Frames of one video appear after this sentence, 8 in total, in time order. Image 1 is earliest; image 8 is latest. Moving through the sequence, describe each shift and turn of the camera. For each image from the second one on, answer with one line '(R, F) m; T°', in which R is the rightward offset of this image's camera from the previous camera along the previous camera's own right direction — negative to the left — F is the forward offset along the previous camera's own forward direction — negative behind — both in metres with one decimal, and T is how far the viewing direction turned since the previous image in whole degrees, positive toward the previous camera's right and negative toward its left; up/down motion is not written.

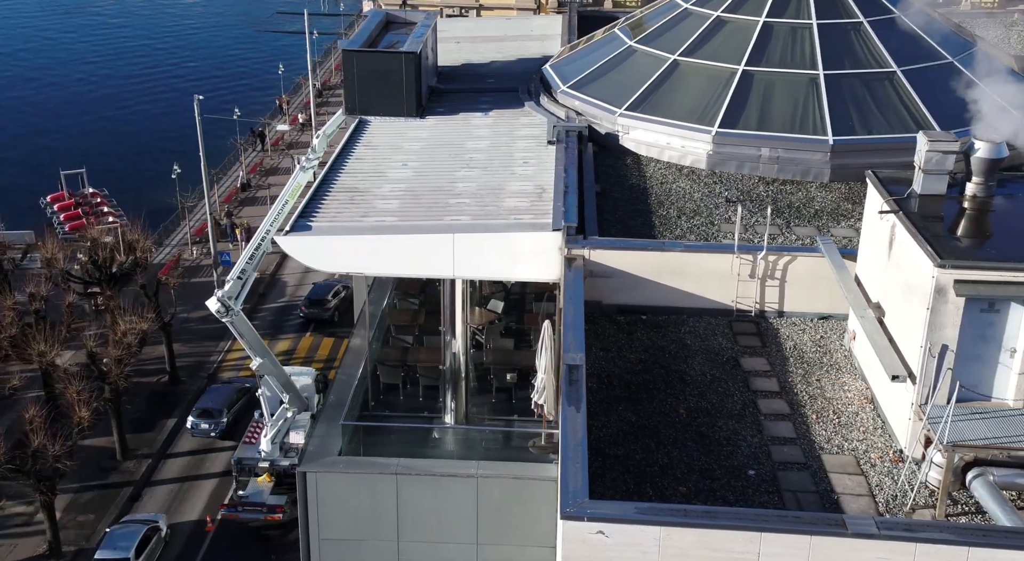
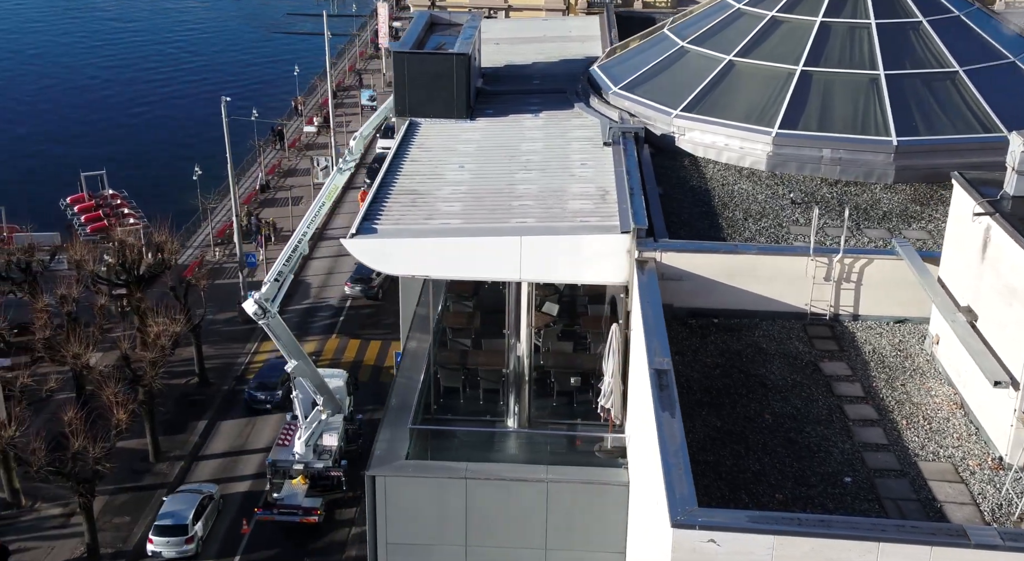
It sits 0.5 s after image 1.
(-0.9, +0.1) m; 0°
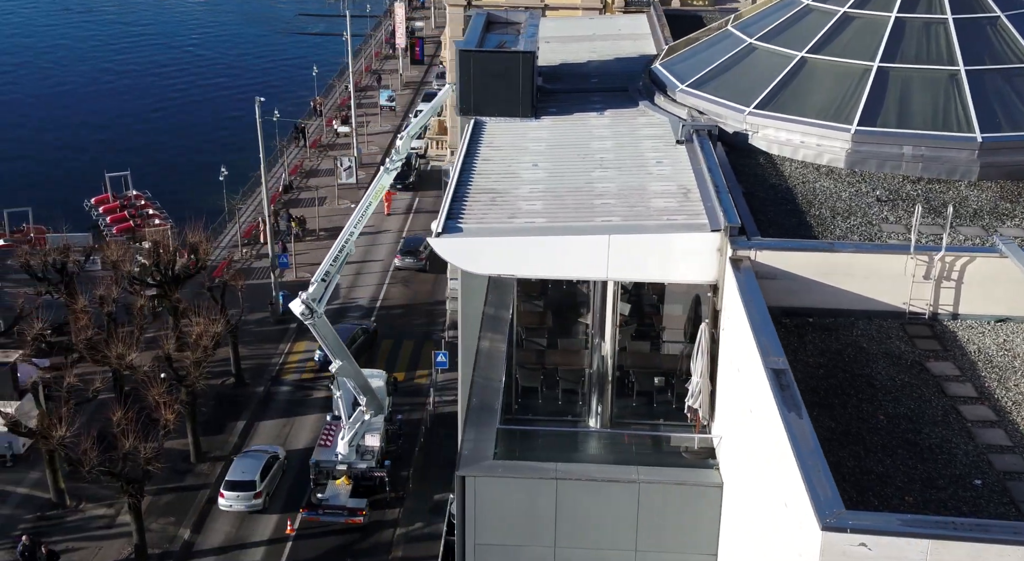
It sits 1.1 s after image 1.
(-1.2, +0.2) m; 0°
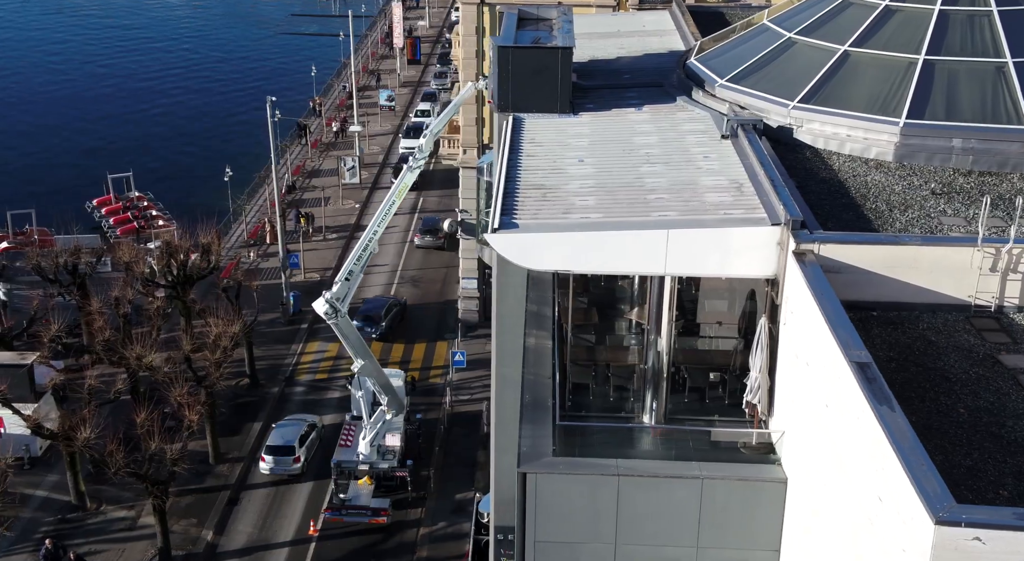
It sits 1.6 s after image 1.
(-1.0, +0.1) m; 0°
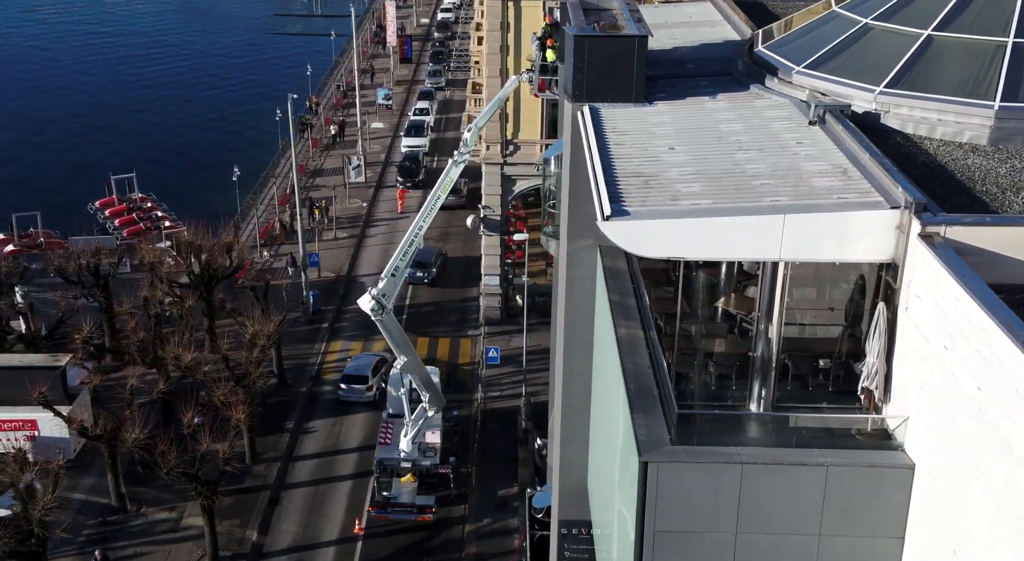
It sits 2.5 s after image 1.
(-2.0, +0.3) m; +1°
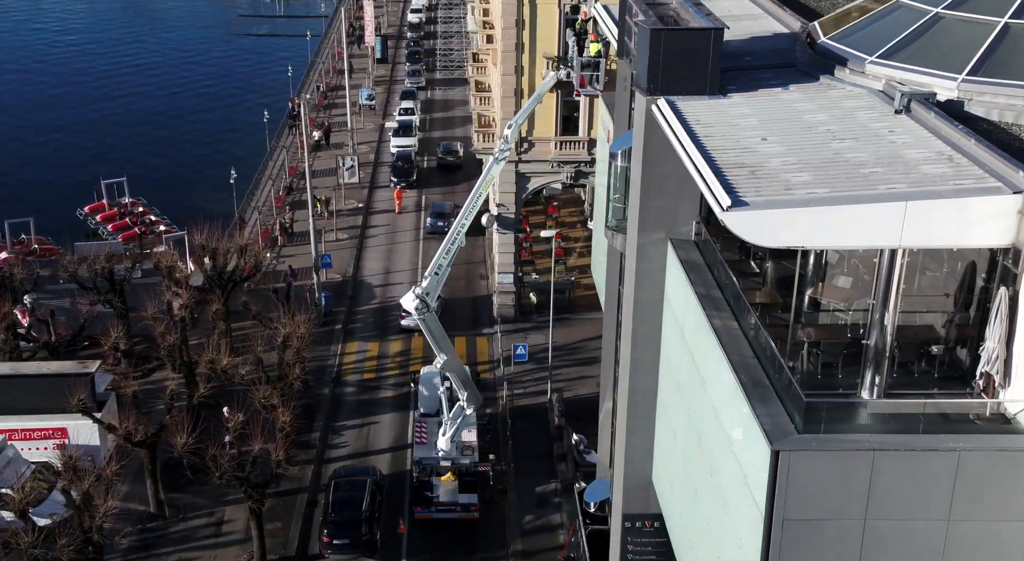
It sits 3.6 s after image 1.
(-2.4, +0.1) m; +2°
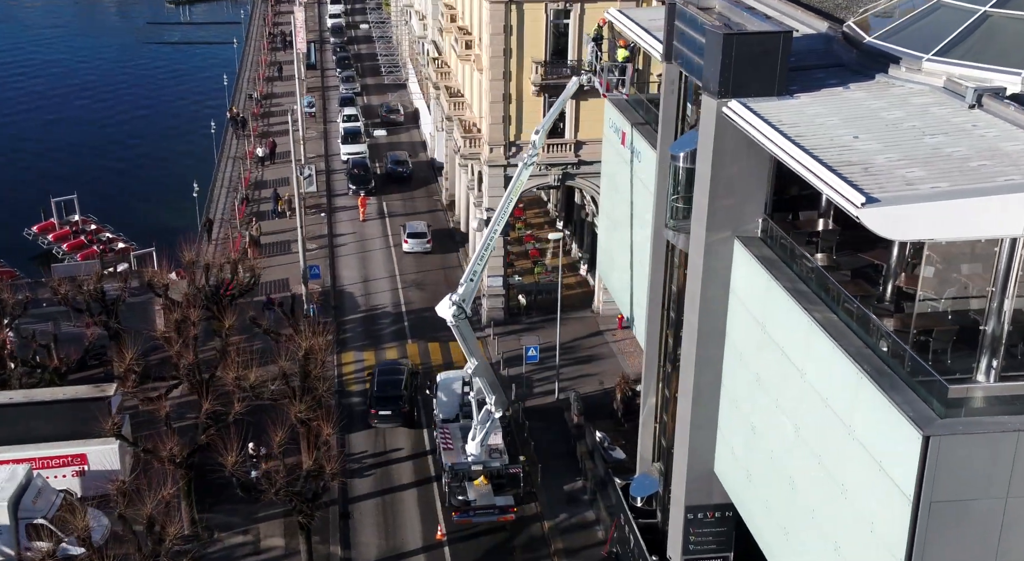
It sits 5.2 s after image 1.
(-3.6, -0.4) m; +4°
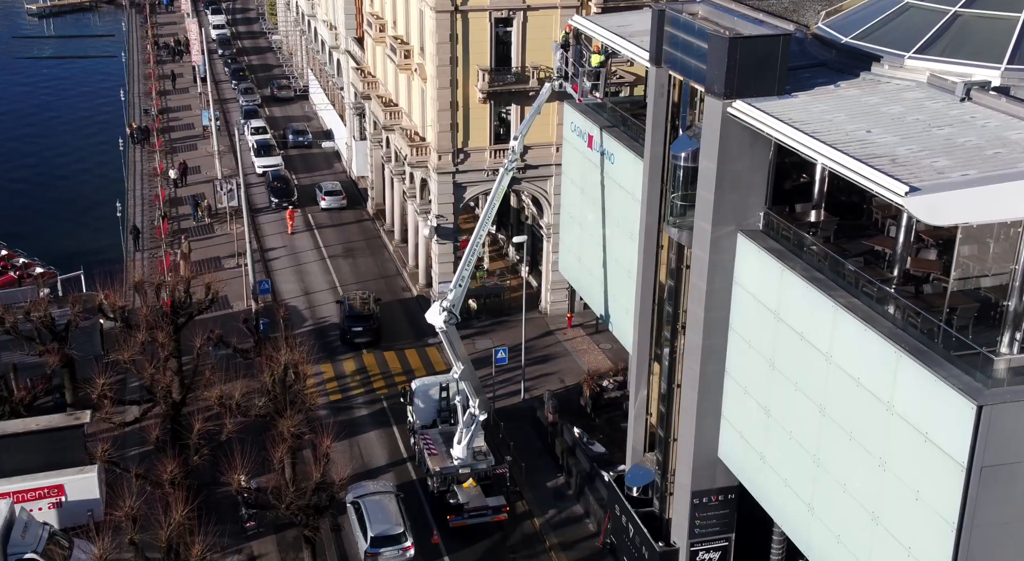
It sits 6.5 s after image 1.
(-3.1, -0.7) m; +5°
